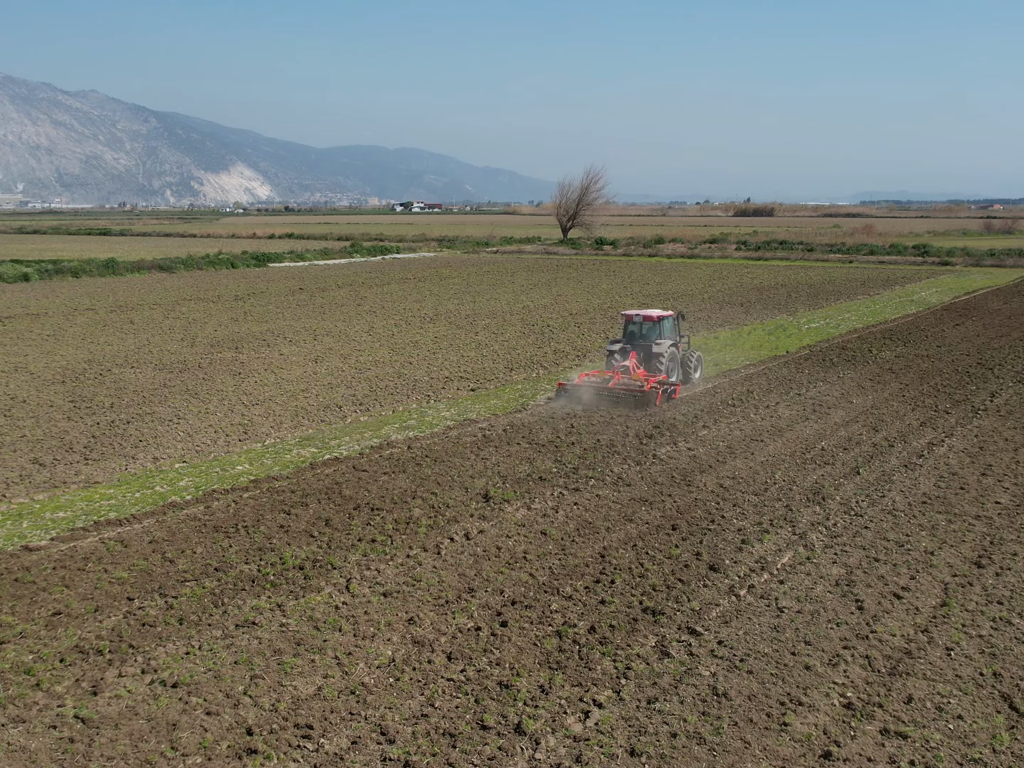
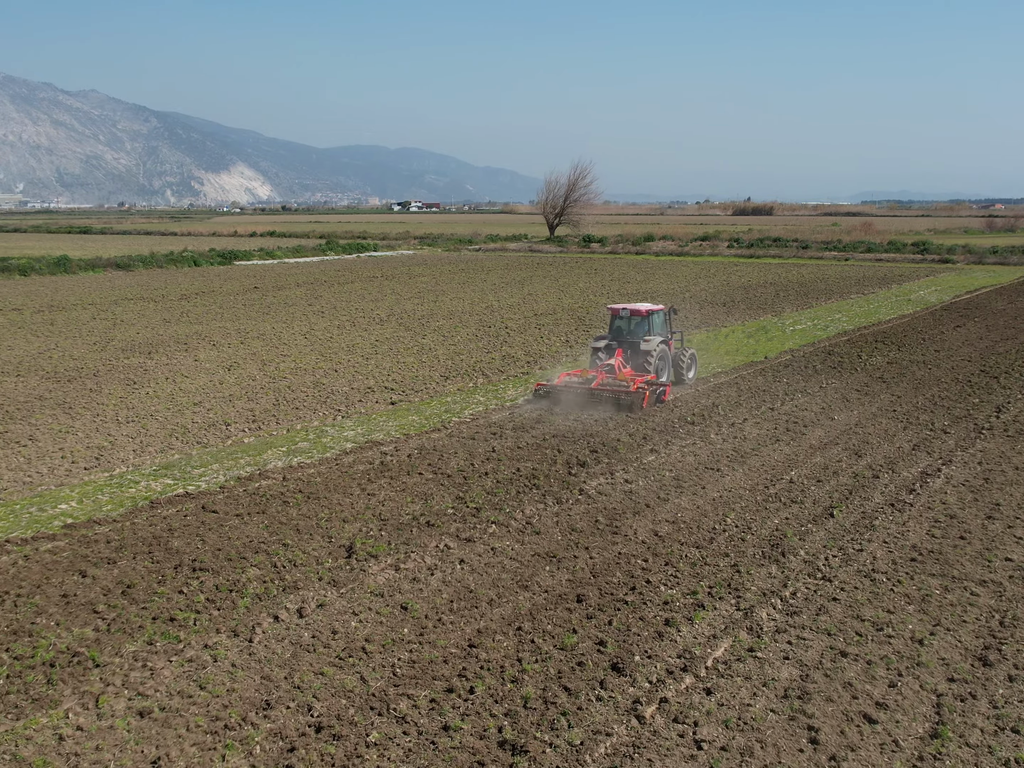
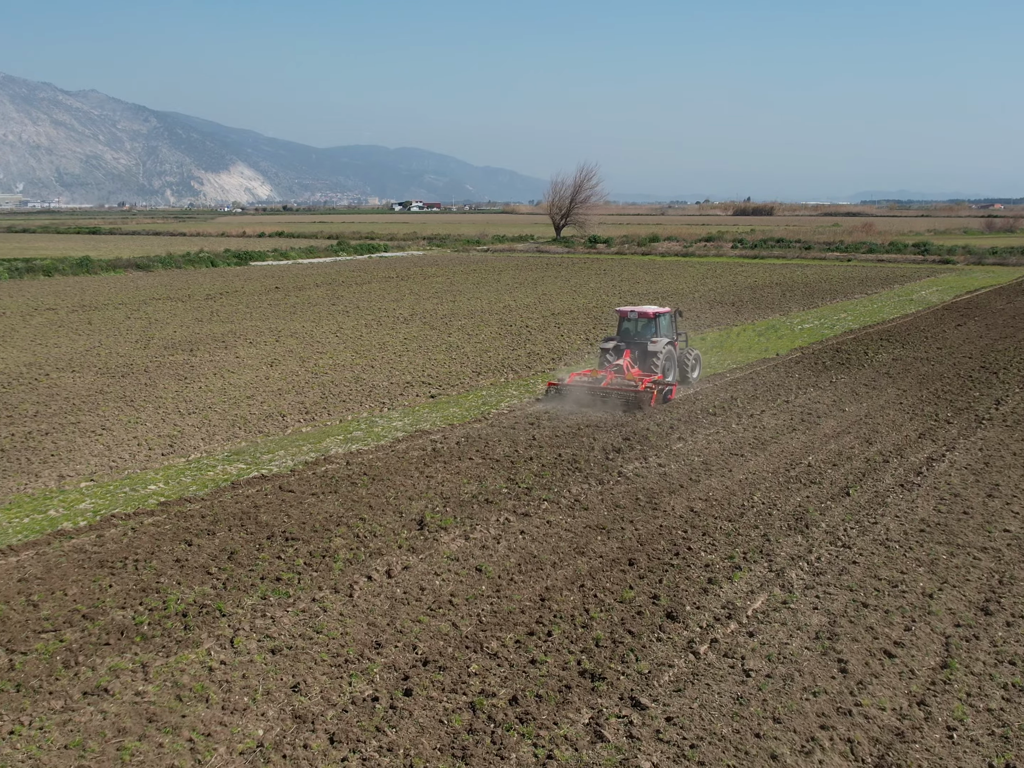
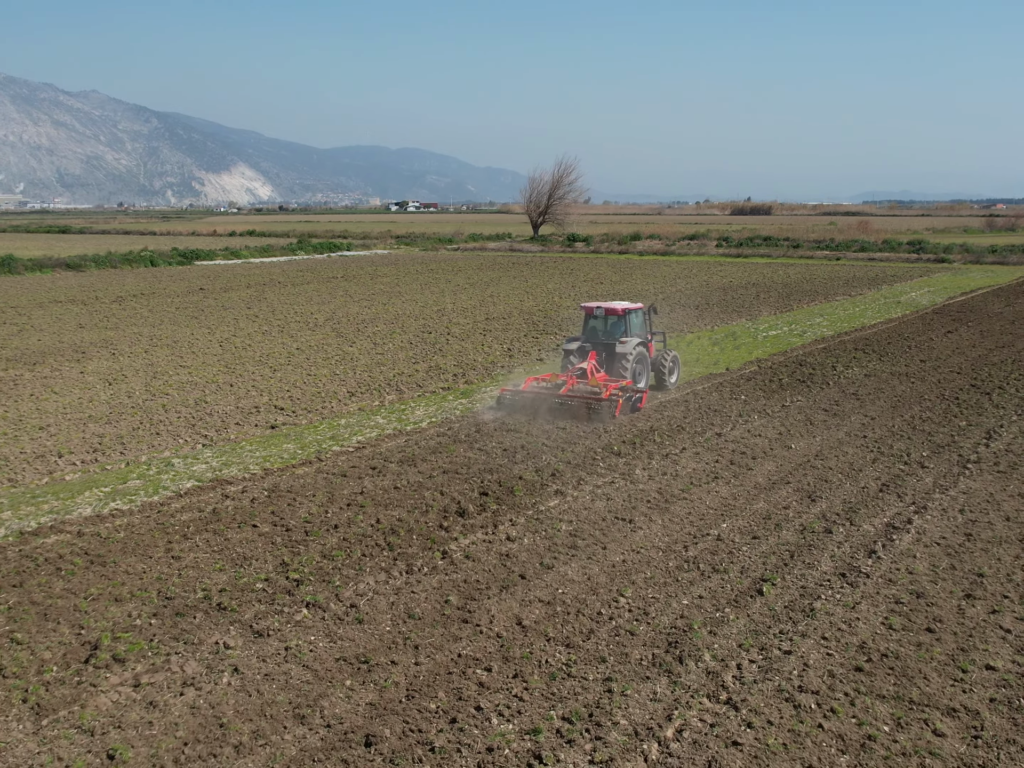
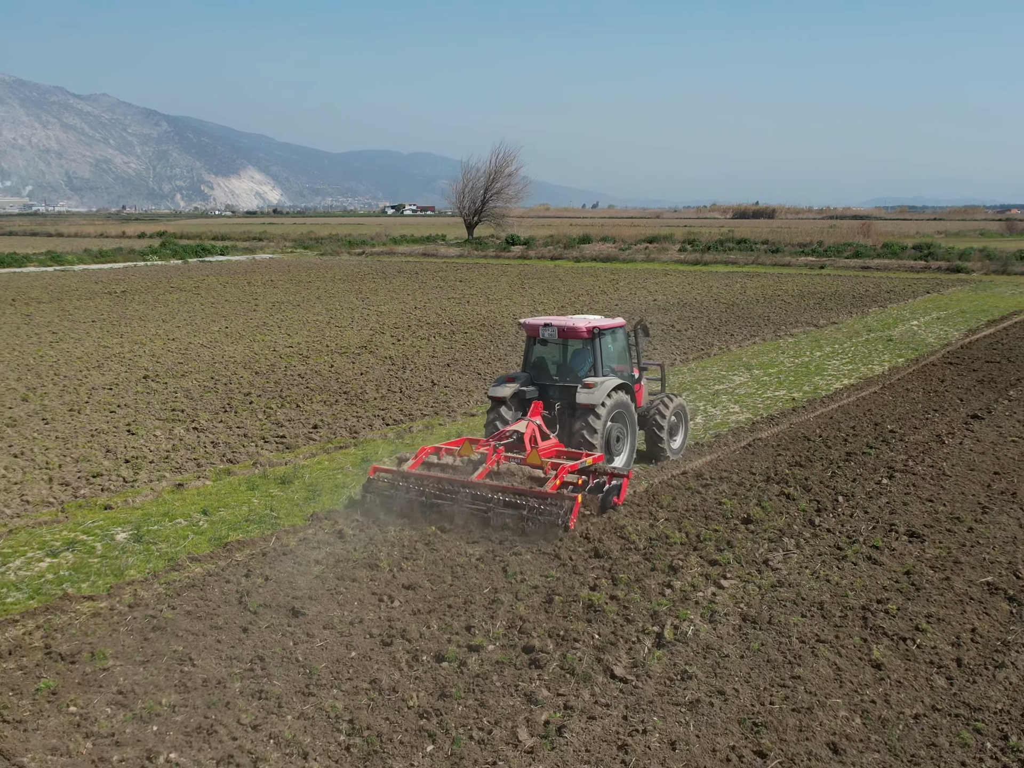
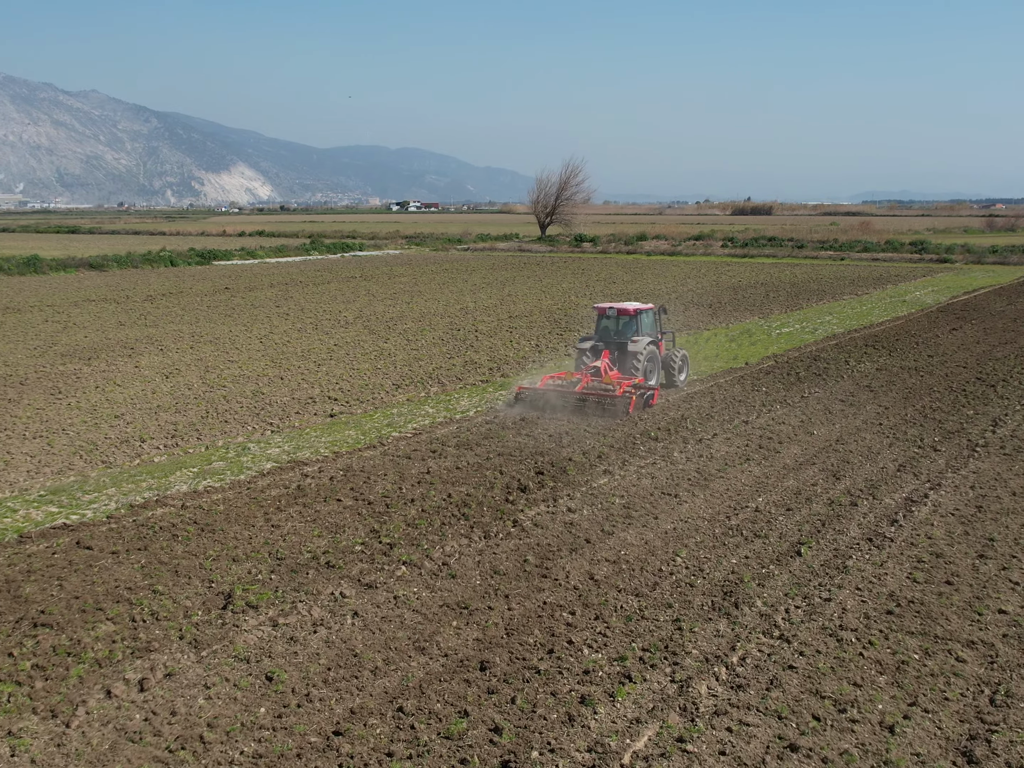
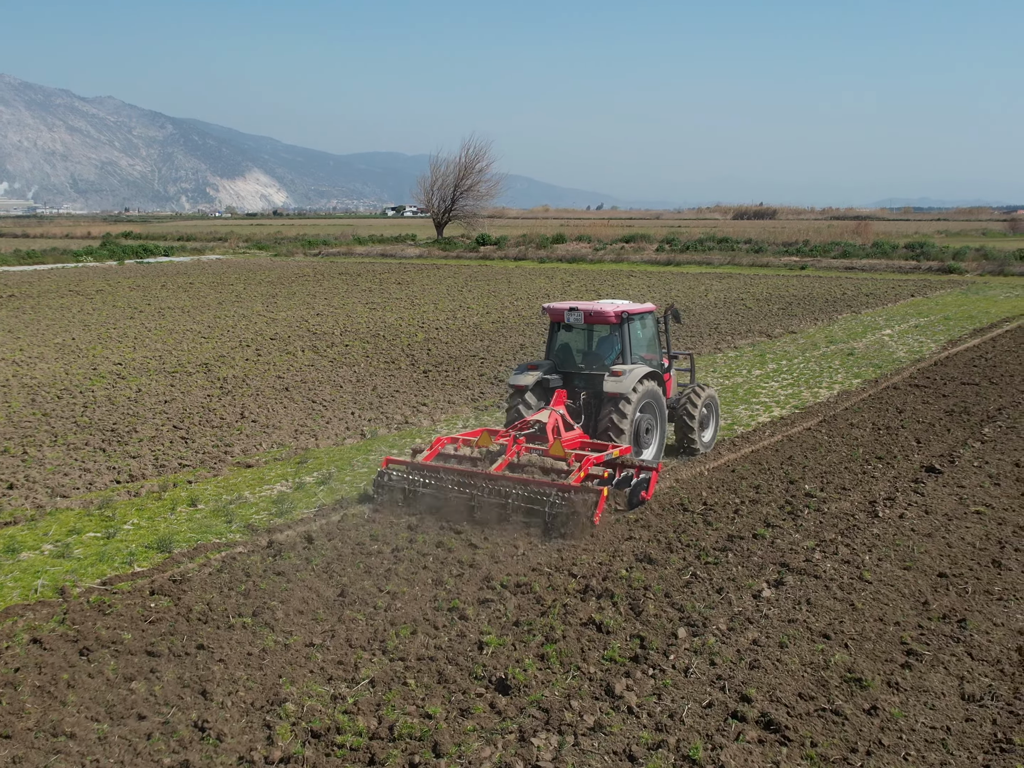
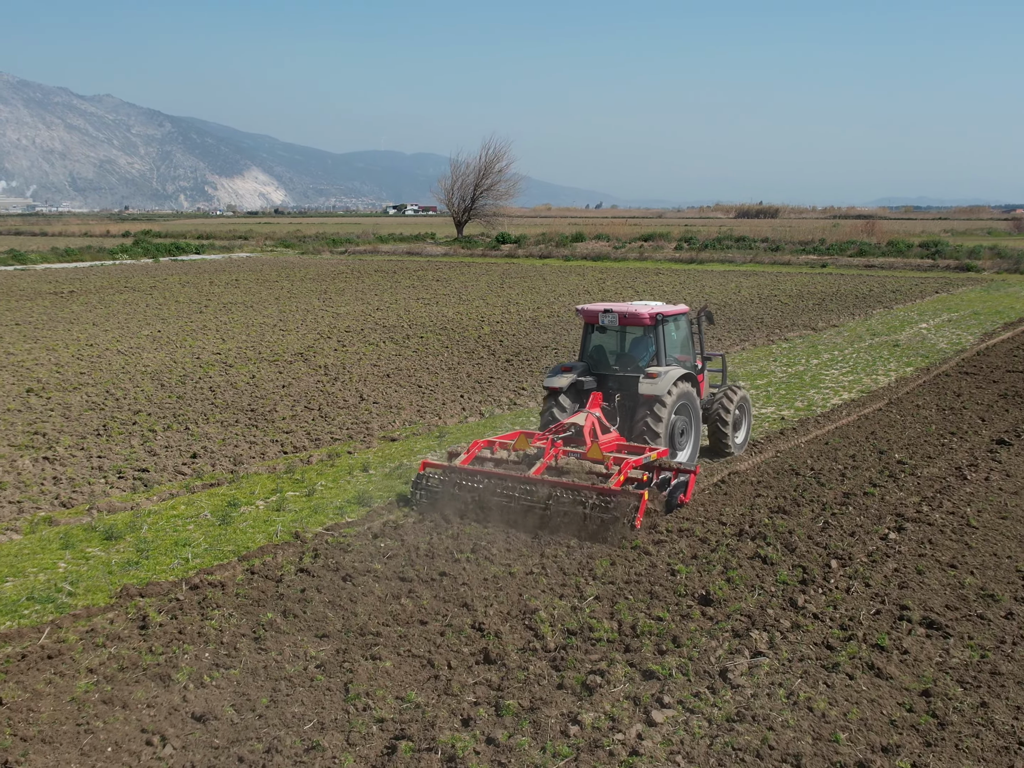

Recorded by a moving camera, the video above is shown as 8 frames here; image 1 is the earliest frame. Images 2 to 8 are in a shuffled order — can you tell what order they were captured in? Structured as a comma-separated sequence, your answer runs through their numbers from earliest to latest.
3, 2, 6, 4, 5, 8, 7
